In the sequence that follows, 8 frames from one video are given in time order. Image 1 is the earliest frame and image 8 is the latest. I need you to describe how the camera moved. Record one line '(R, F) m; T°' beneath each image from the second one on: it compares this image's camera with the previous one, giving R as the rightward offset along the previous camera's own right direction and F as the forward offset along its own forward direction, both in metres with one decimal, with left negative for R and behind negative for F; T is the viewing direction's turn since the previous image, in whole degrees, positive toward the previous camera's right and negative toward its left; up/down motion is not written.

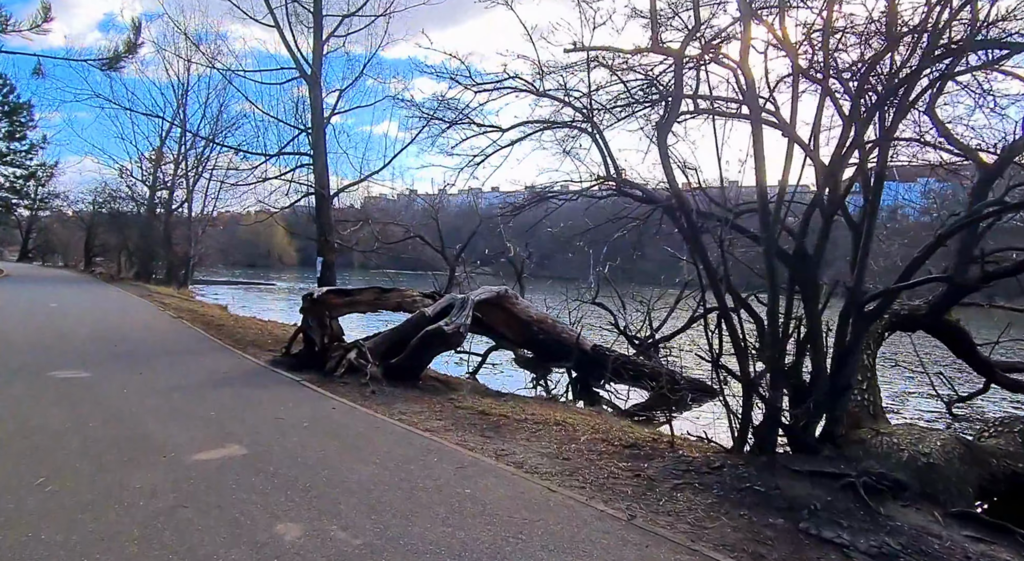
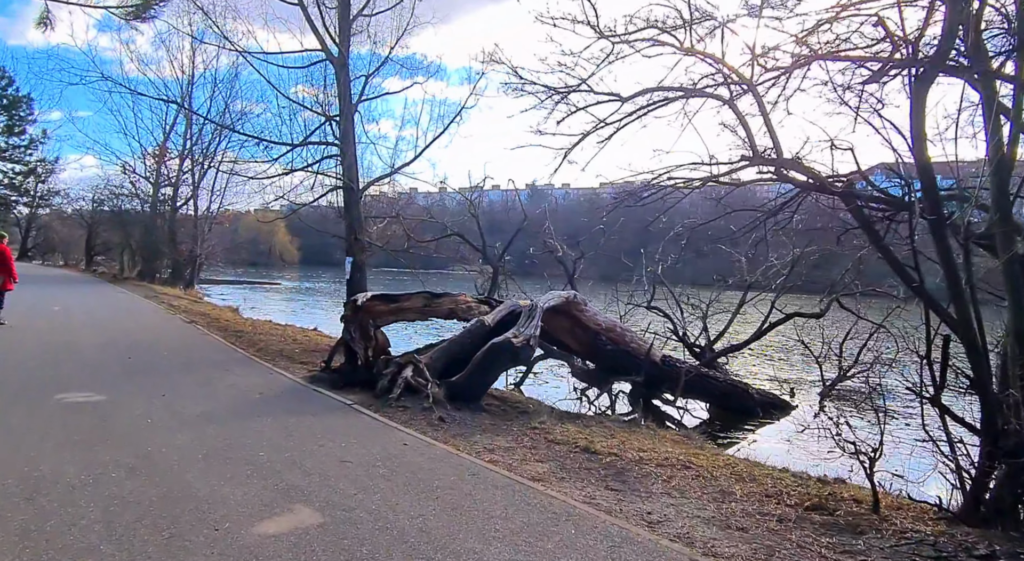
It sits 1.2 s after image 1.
(-1.0, +1.2) m; 0°
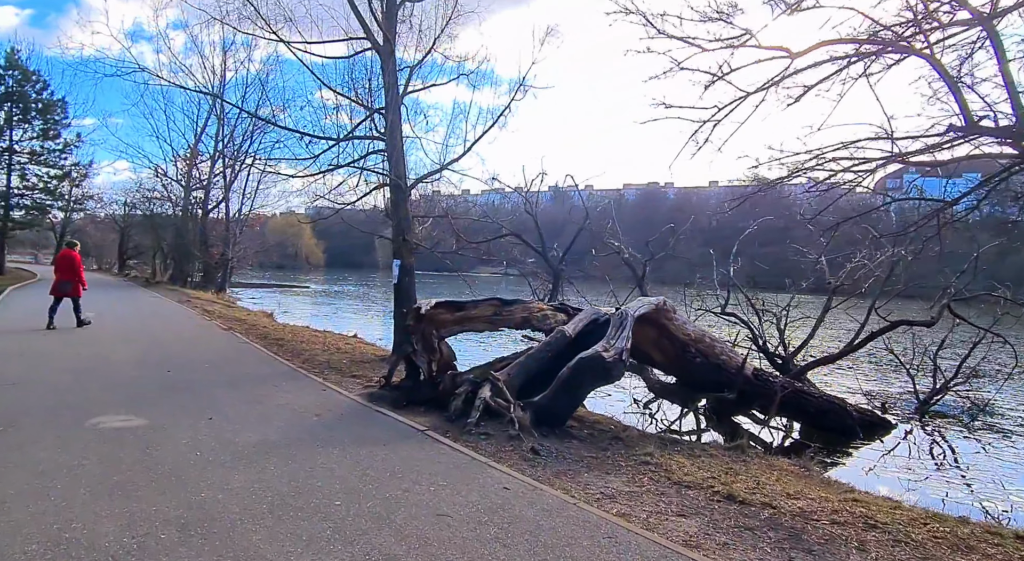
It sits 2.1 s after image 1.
(-0.7, +1.0) m; -2°
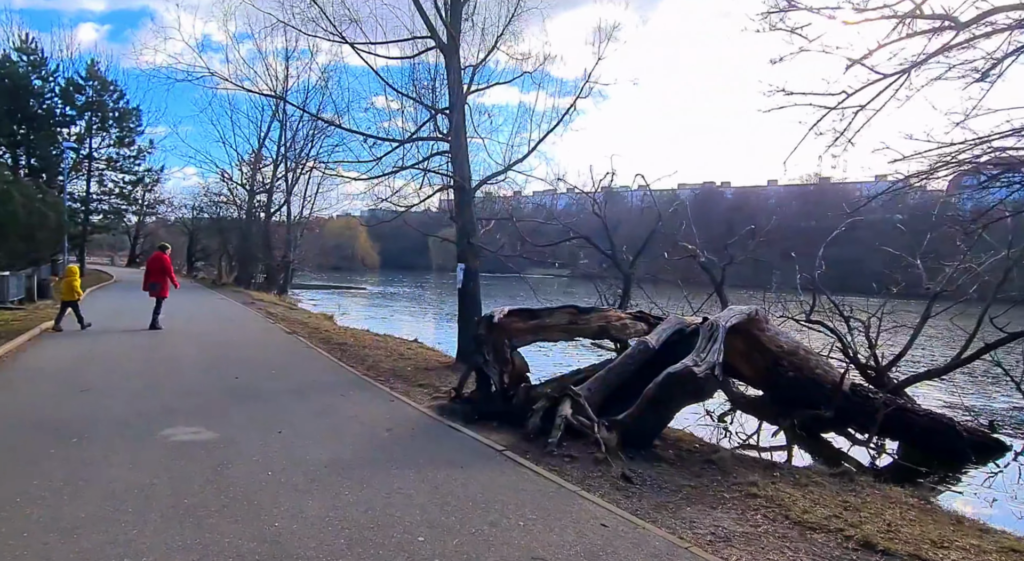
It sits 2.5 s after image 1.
(-0.3, +0.4) m; -5°
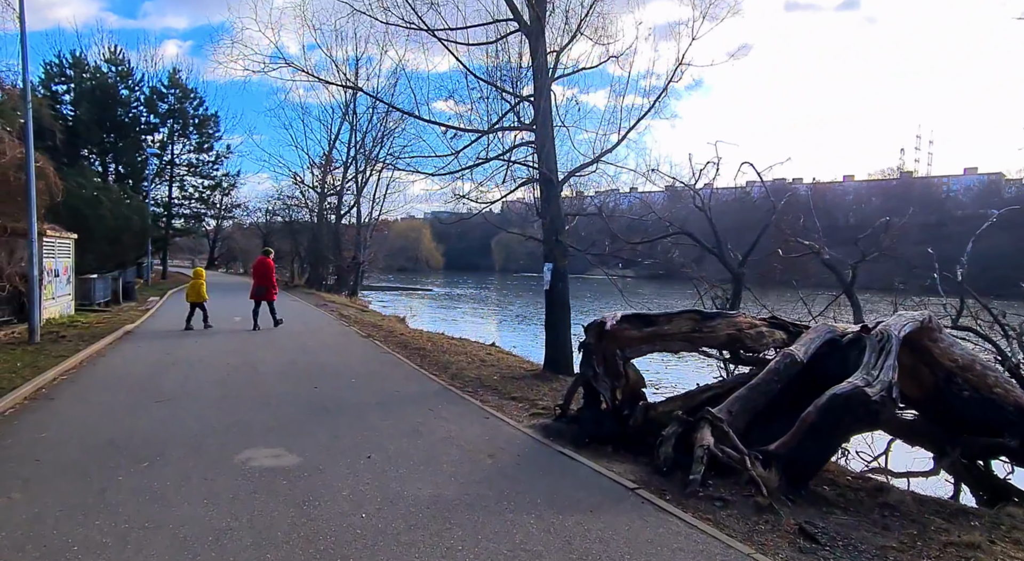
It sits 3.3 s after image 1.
(-0.5, +0.9) m; -6°
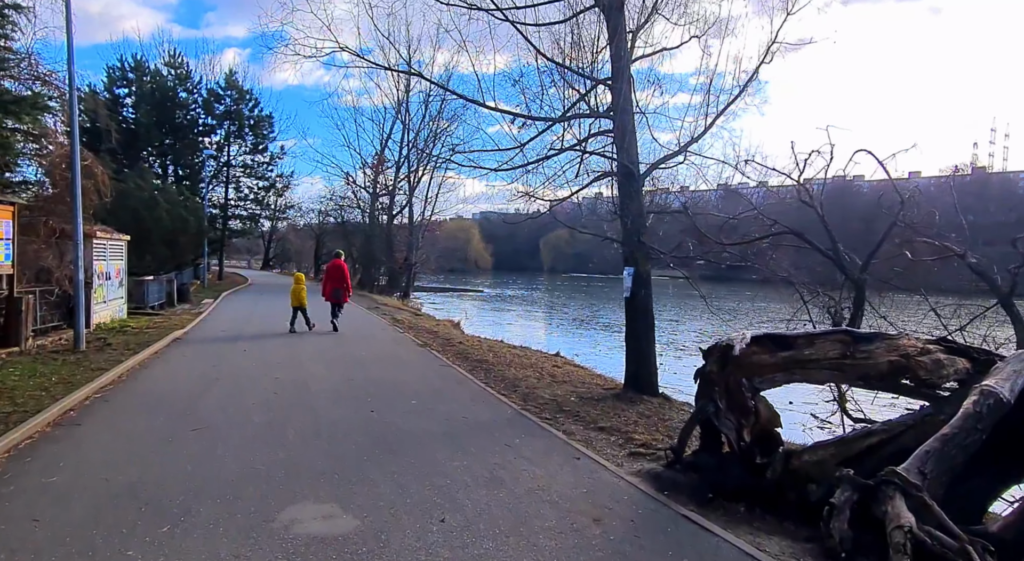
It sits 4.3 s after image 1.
(-0.4, +1.1) m; -4°
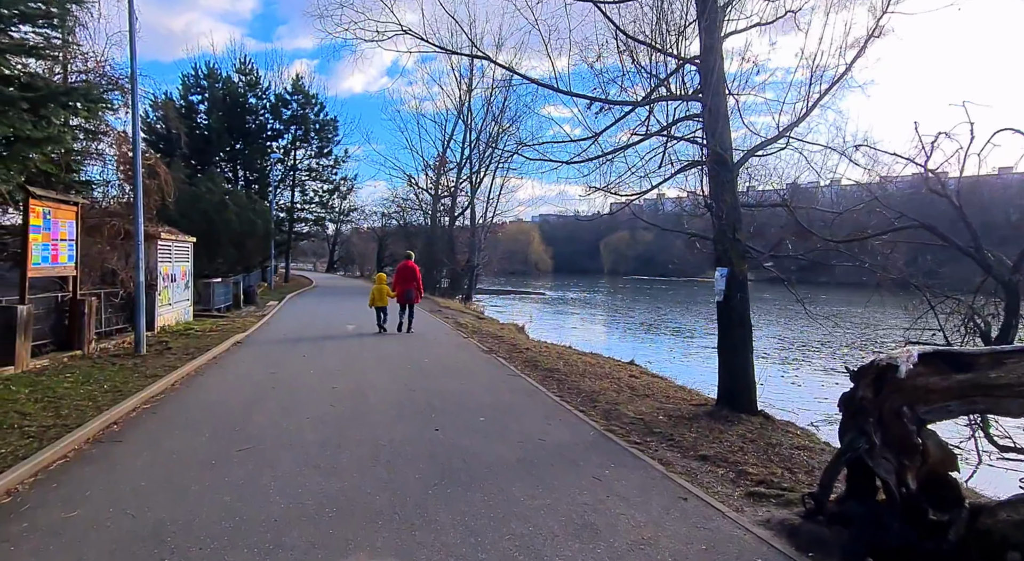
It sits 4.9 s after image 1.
(-0.2, +0.8) m; -6°
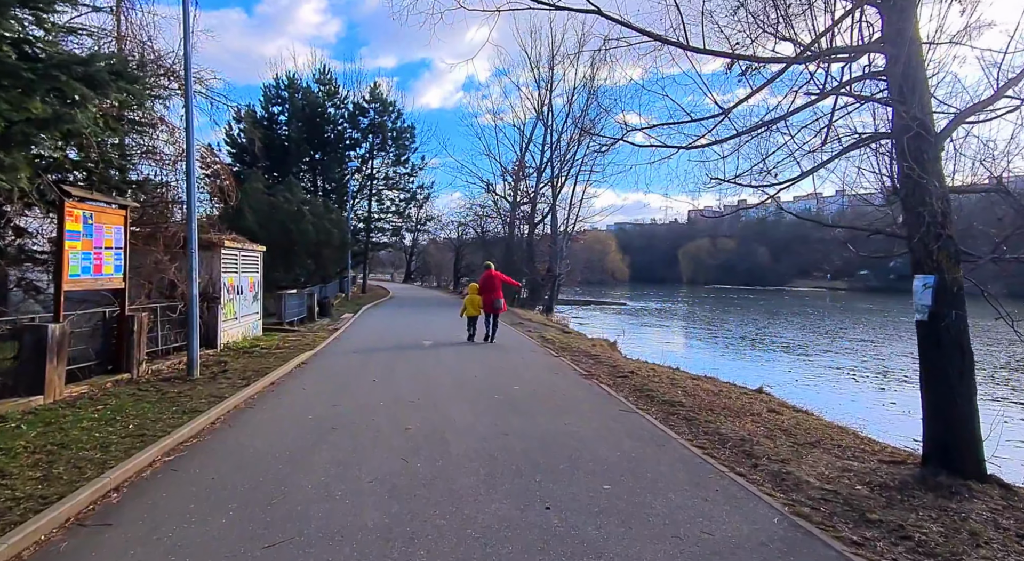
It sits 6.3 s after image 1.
(-0.5, +1.7) m; -7°
